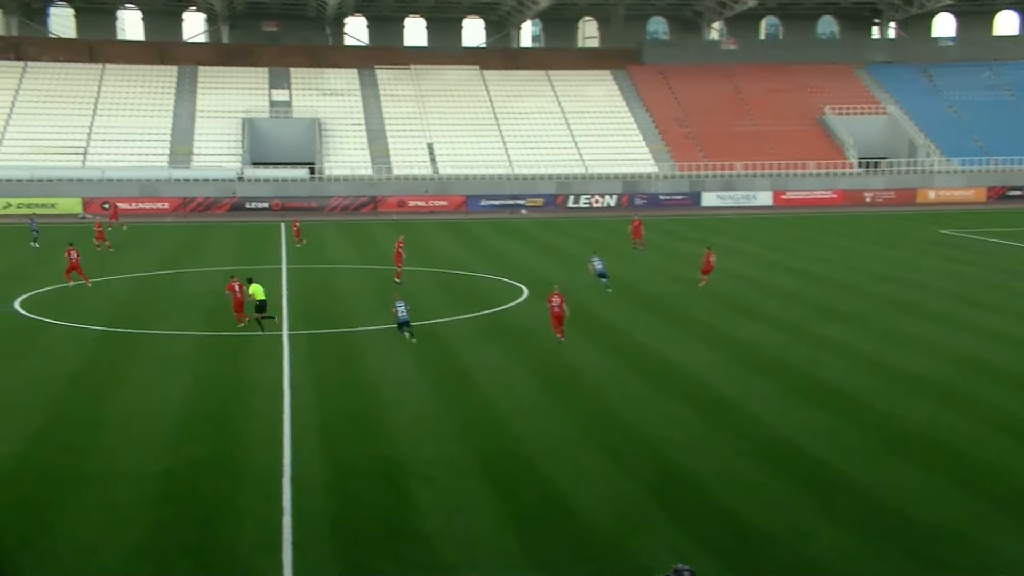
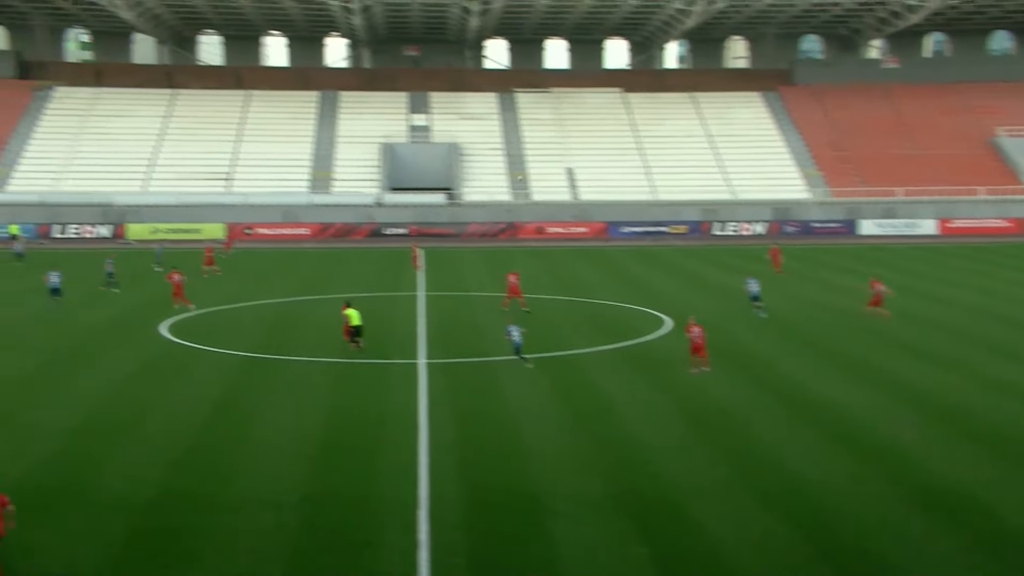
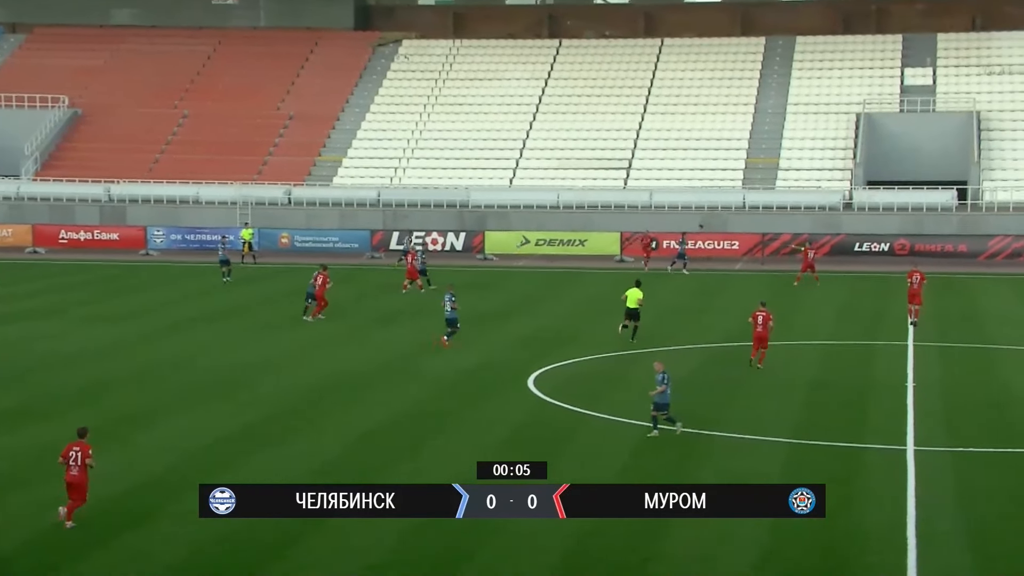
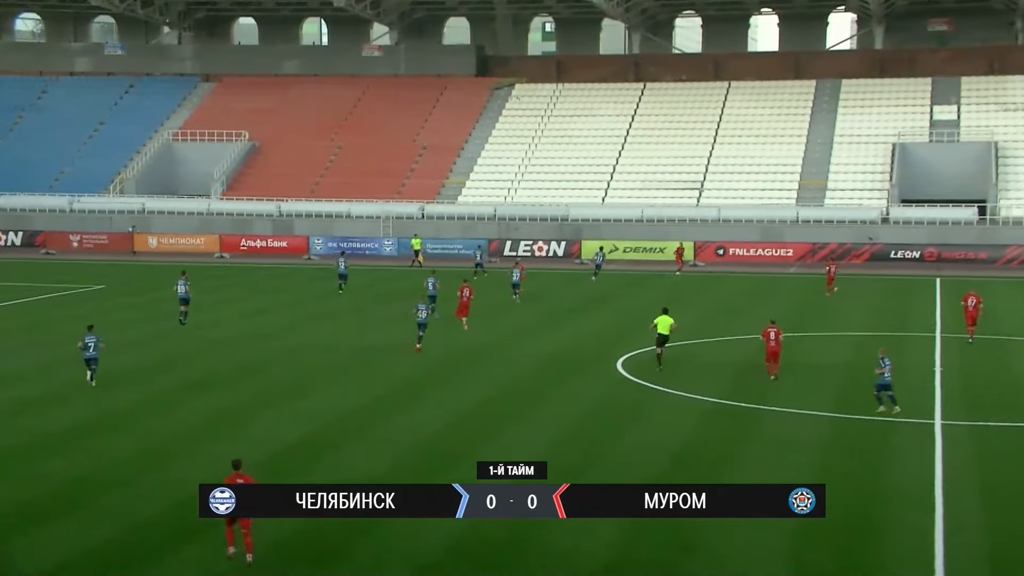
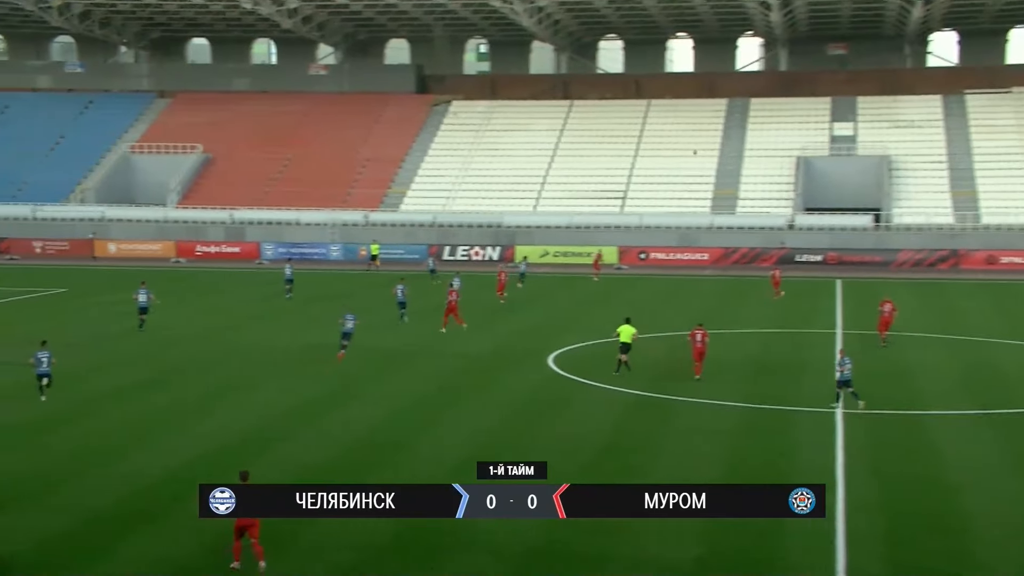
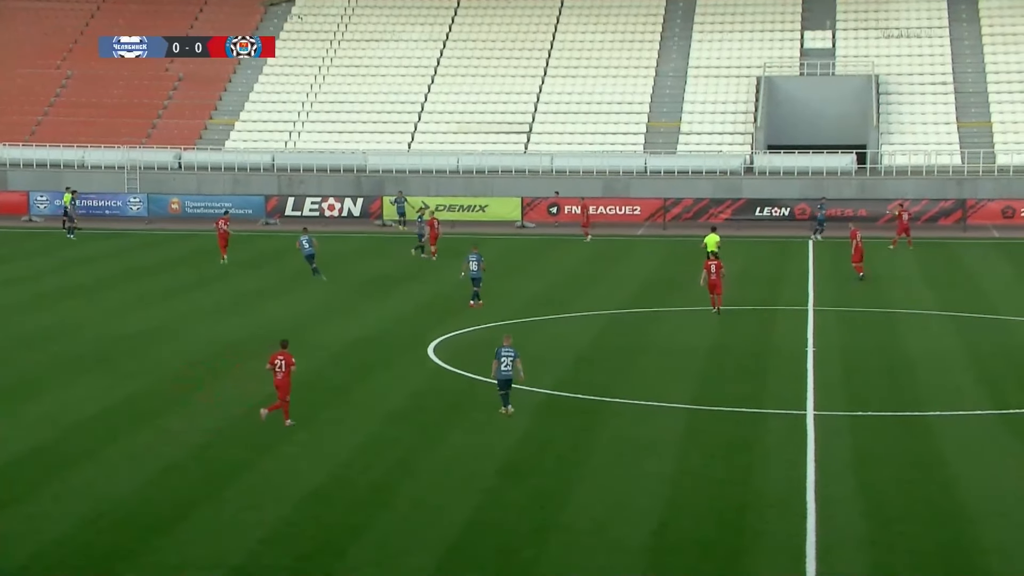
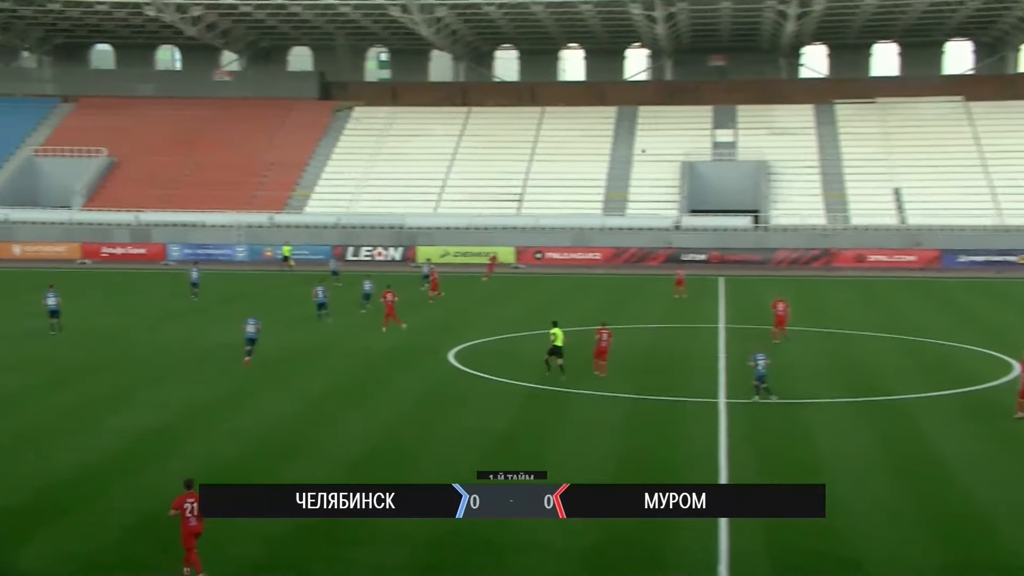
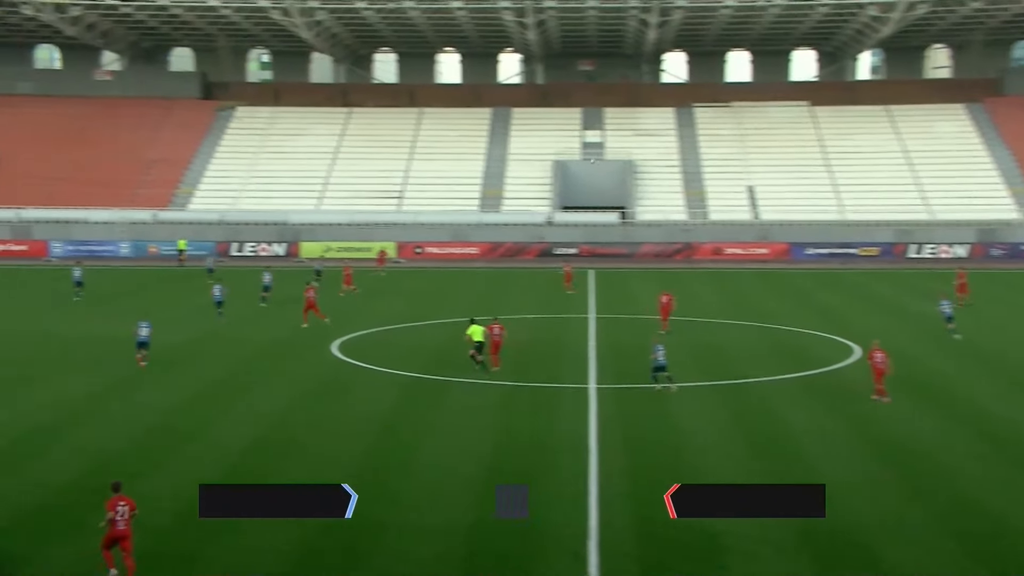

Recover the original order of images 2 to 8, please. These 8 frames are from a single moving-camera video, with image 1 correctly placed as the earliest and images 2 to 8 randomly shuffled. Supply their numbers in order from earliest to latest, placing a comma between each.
2, 8, 7, 5, 4, 3, 6
